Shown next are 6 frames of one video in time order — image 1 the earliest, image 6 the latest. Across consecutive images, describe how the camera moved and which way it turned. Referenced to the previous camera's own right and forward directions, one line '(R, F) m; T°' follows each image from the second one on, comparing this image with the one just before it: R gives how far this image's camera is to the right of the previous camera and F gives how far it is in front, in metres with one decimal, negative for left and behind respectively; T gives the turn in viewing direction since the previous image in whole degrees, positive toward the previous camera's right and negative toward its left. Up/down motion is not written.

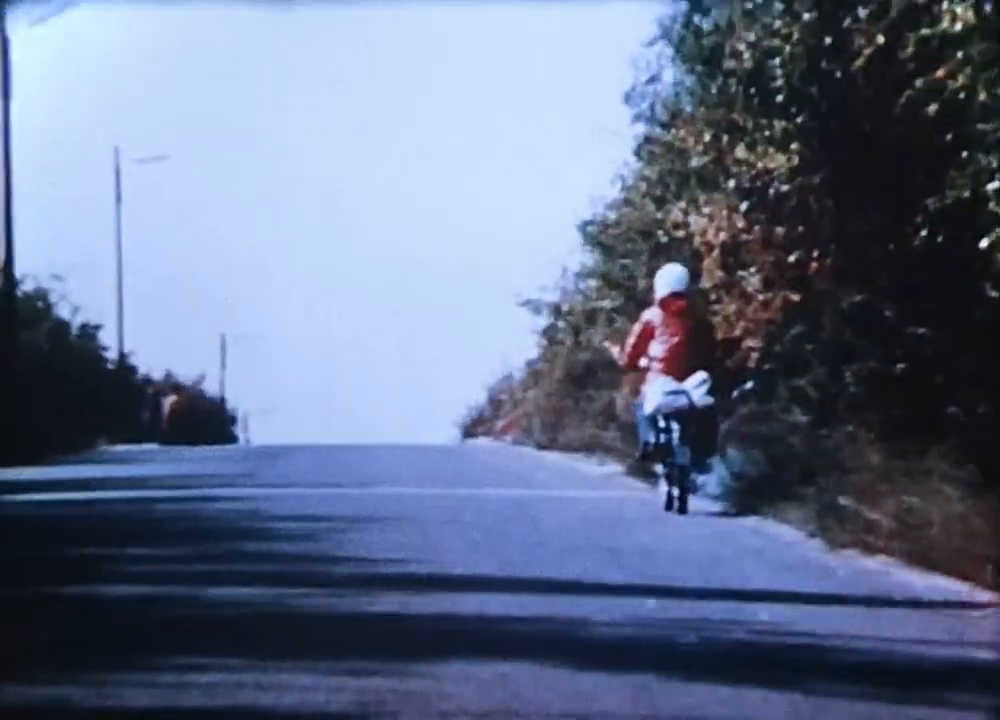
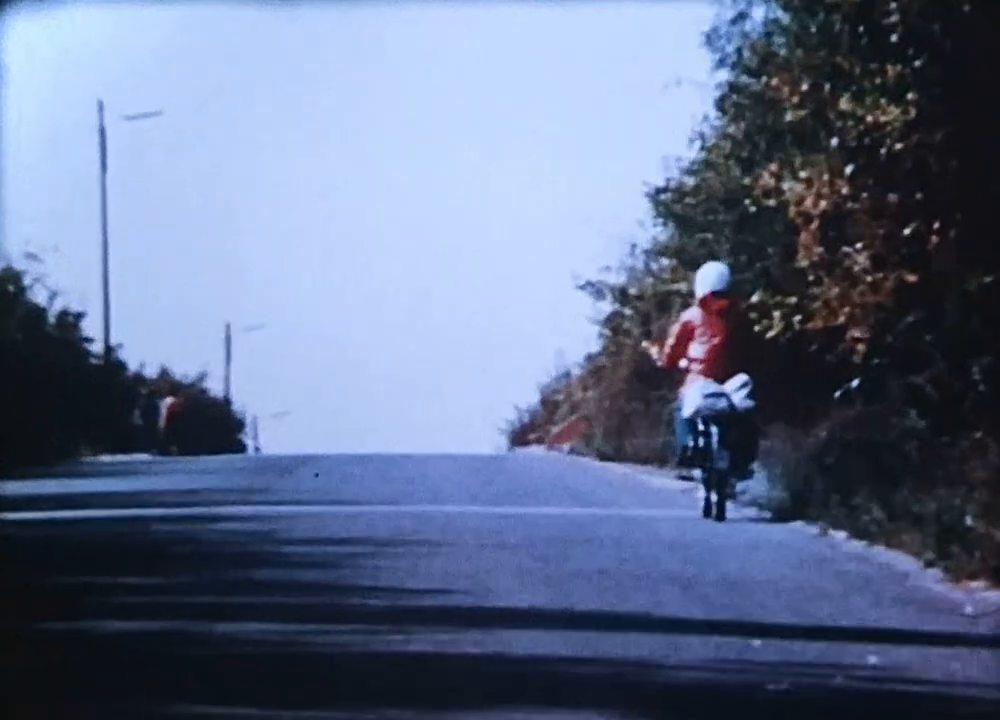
(-0.2, +3.2) m; -1°
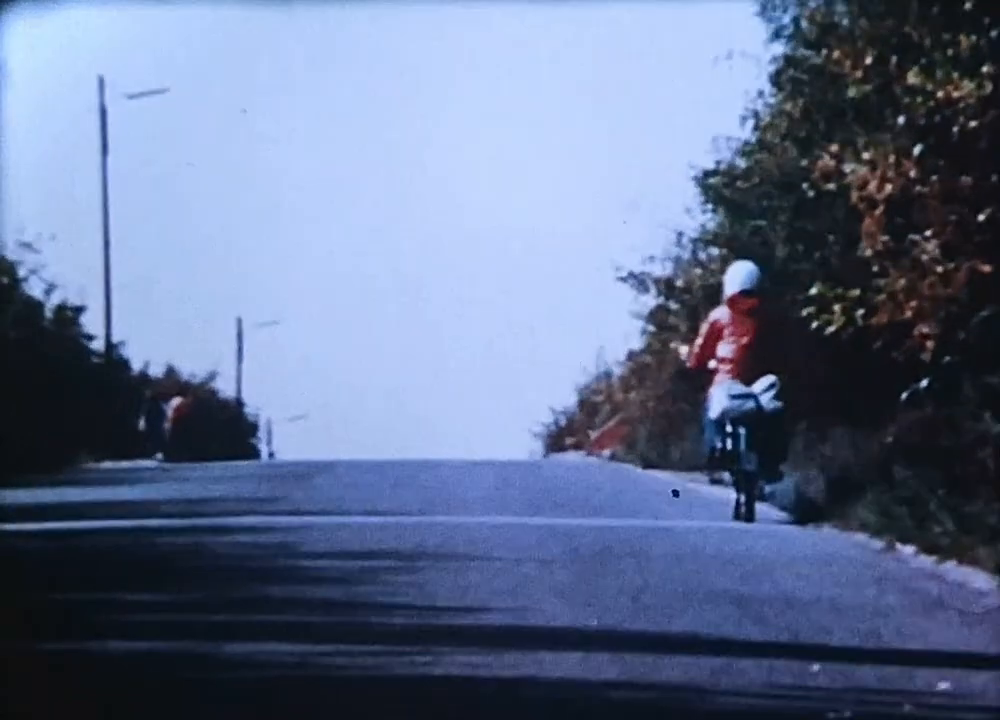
(-0.1, +1.4) m; 0°
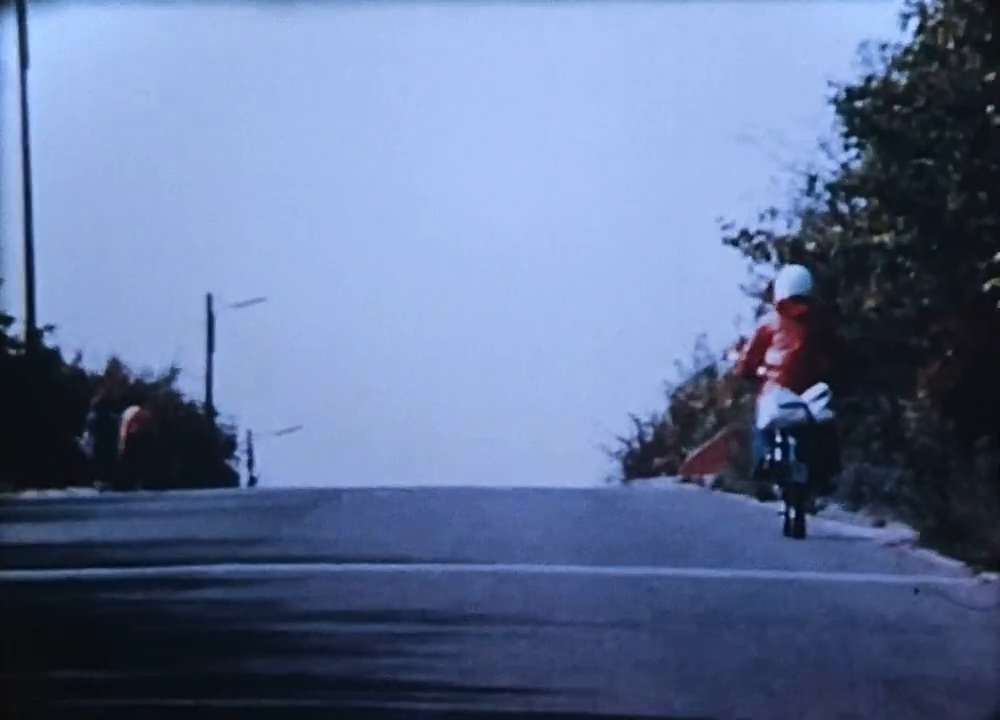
(-0.3, +4.2) m; 0°
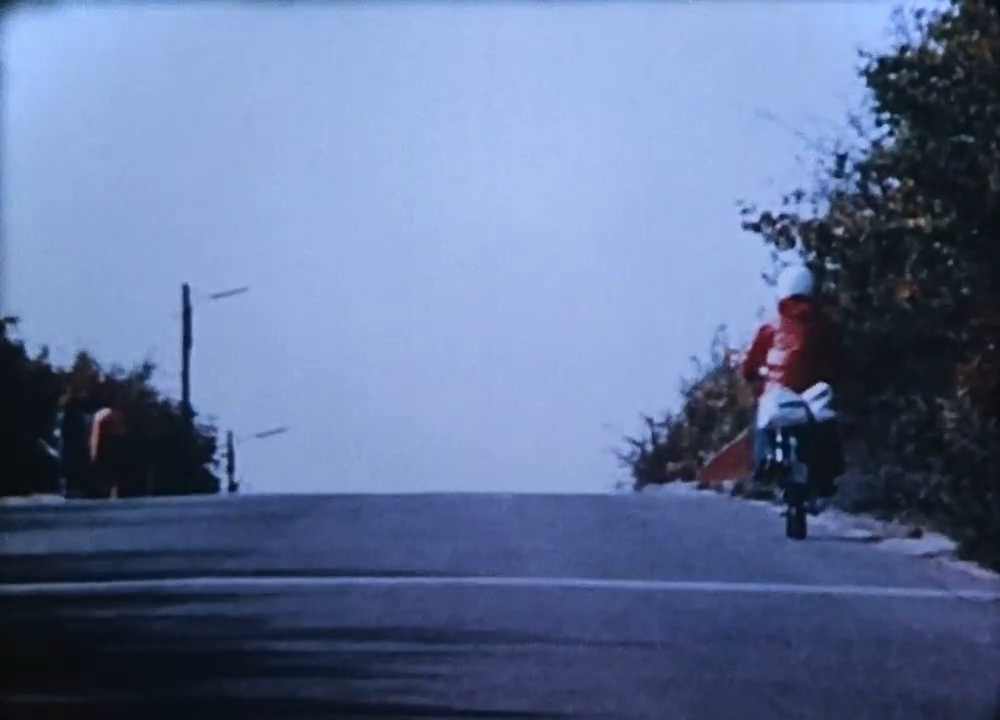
(0.0, +0.9) m; 0°
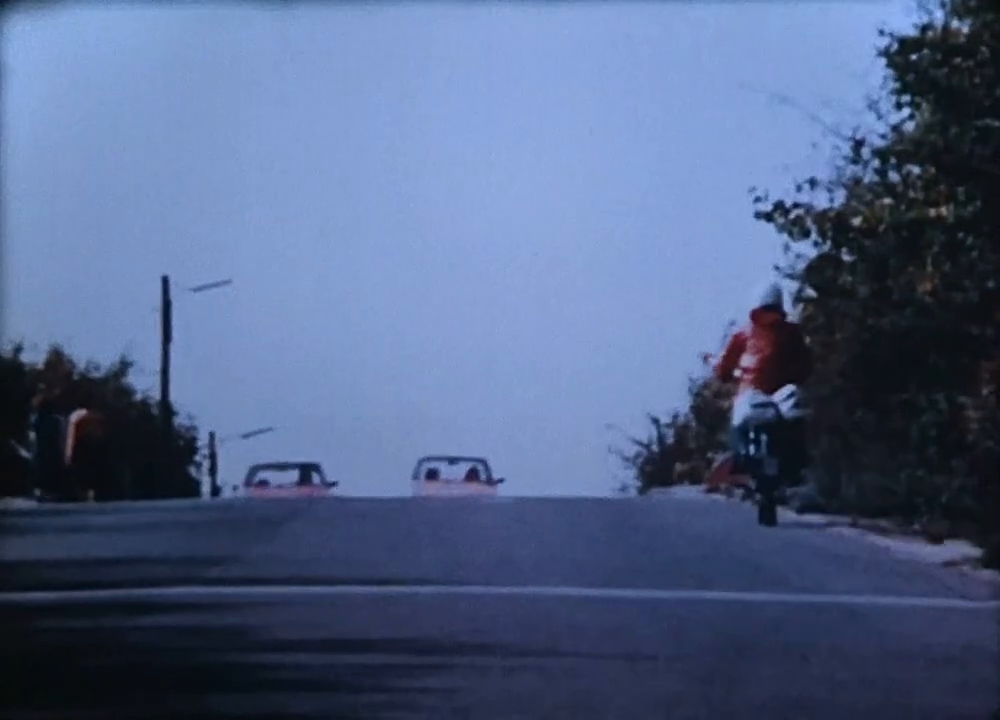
(0.0, +0.6) m; 0°
